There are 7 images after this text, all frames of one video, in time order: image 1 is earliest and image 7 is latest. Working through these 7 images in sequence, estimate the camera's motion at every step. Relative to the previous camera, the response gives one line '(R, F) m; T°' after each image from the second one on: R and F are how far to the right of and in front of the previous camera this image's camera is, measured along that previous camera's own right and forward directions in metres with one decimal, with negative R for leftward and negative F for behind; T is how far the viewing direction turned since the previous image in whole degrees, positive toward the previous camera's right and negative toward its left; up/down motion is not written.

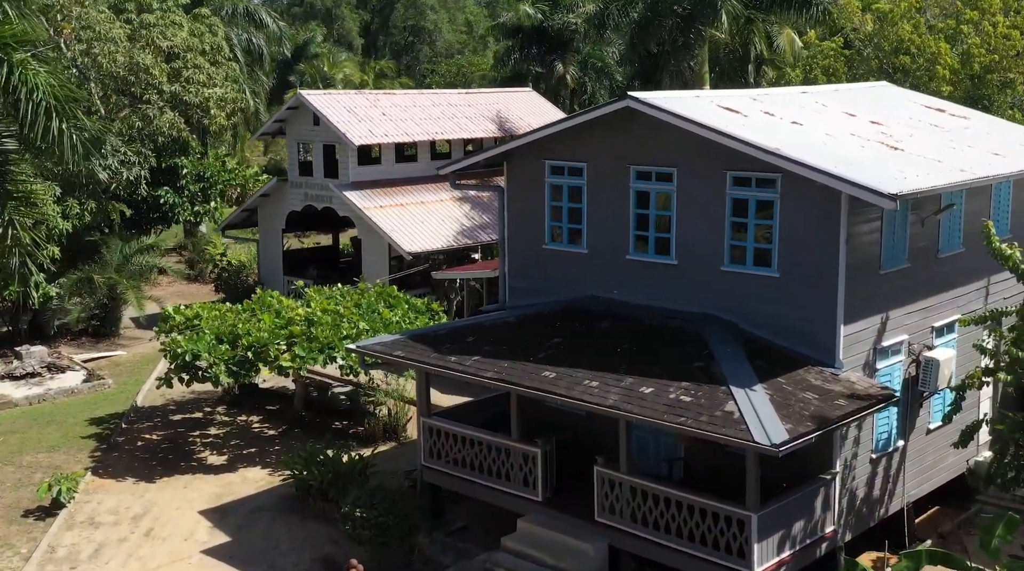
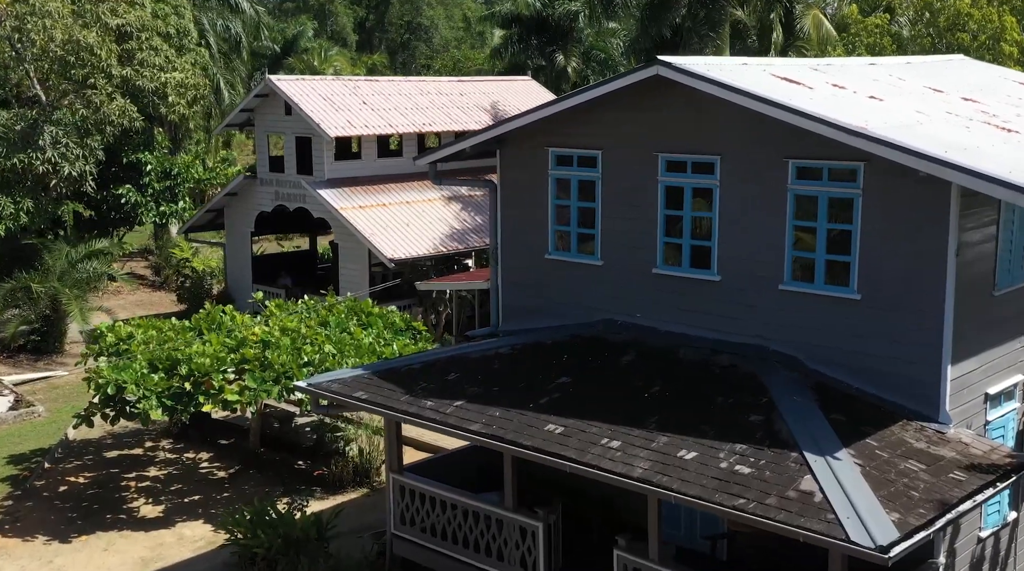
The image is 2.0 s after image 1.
(+0.1, +4.1) m; 0°
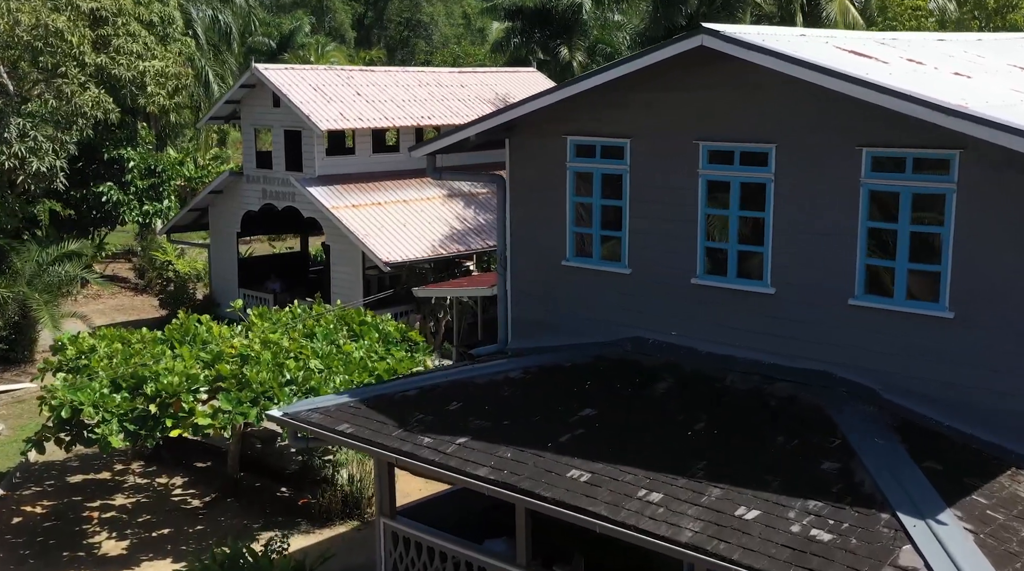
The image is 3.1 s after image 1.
(-0.1, +2.3) m; 0°
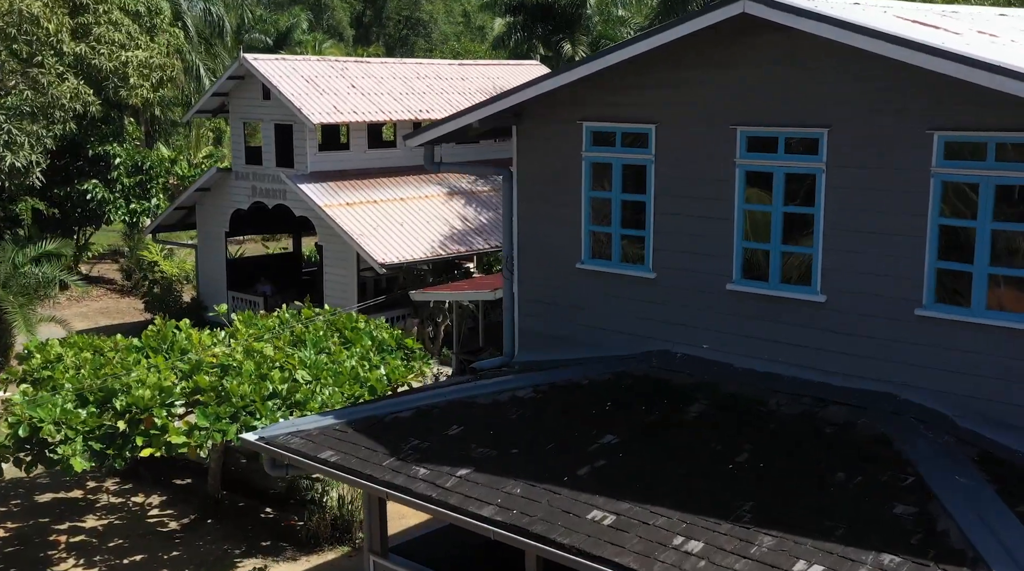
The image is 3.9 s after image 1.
(-0.1, +1.6) m; 0°
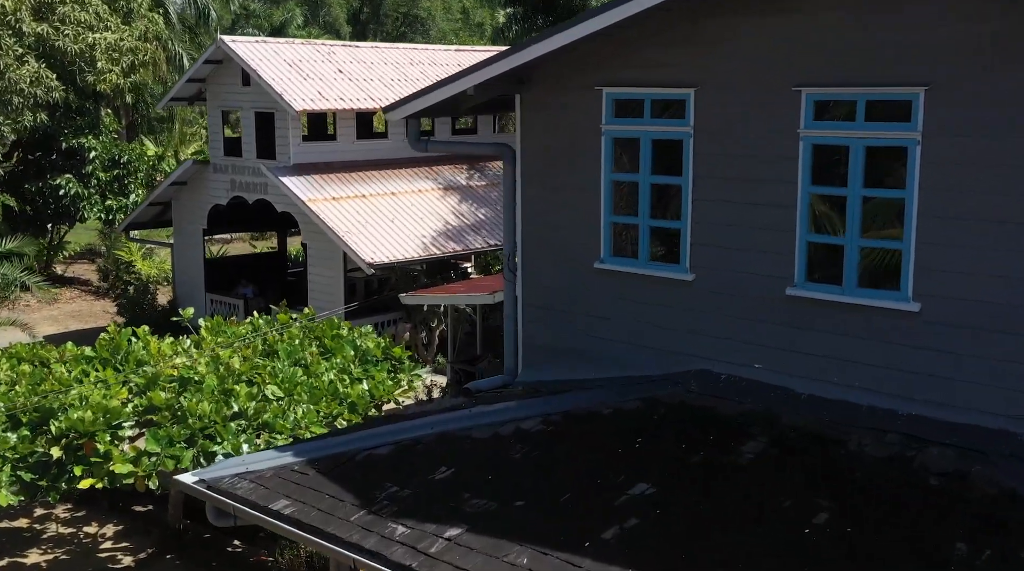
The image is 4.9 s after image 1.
(0.0, +2.2) m; 0°
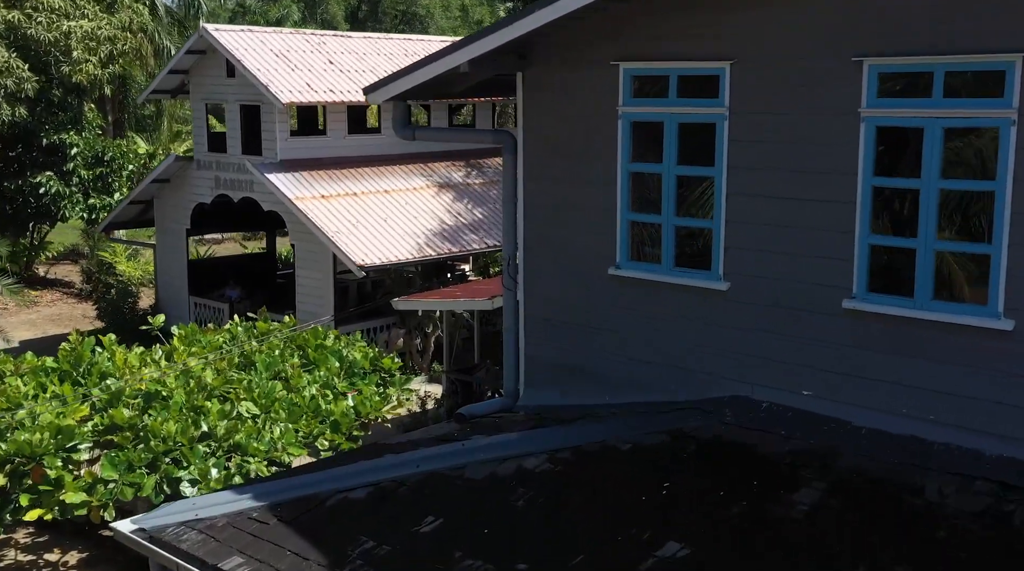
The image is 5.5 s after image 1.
(0.0, +1.4) m; 0°
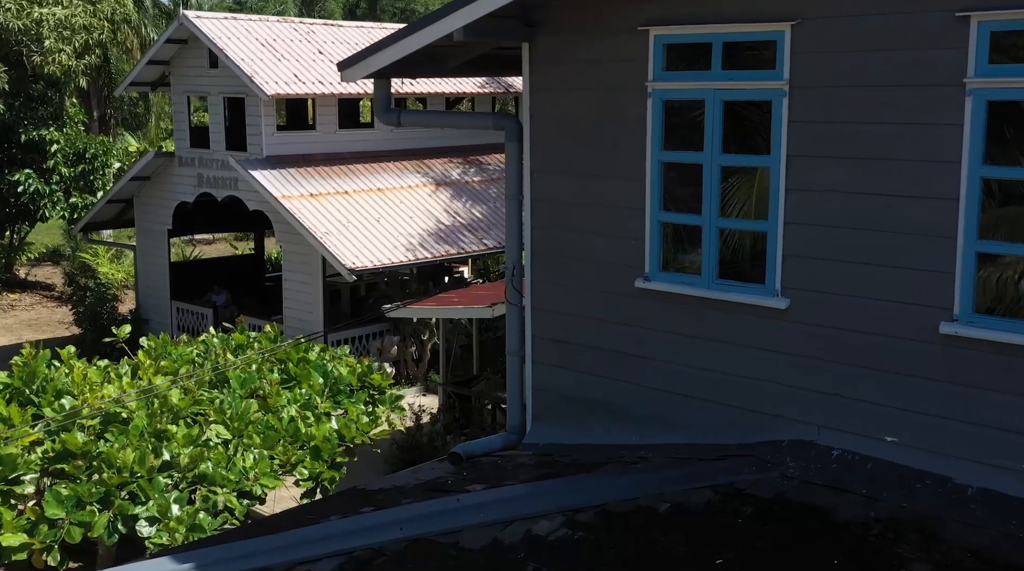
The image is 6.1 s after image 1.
(0.0, +1.5) m; 0°
